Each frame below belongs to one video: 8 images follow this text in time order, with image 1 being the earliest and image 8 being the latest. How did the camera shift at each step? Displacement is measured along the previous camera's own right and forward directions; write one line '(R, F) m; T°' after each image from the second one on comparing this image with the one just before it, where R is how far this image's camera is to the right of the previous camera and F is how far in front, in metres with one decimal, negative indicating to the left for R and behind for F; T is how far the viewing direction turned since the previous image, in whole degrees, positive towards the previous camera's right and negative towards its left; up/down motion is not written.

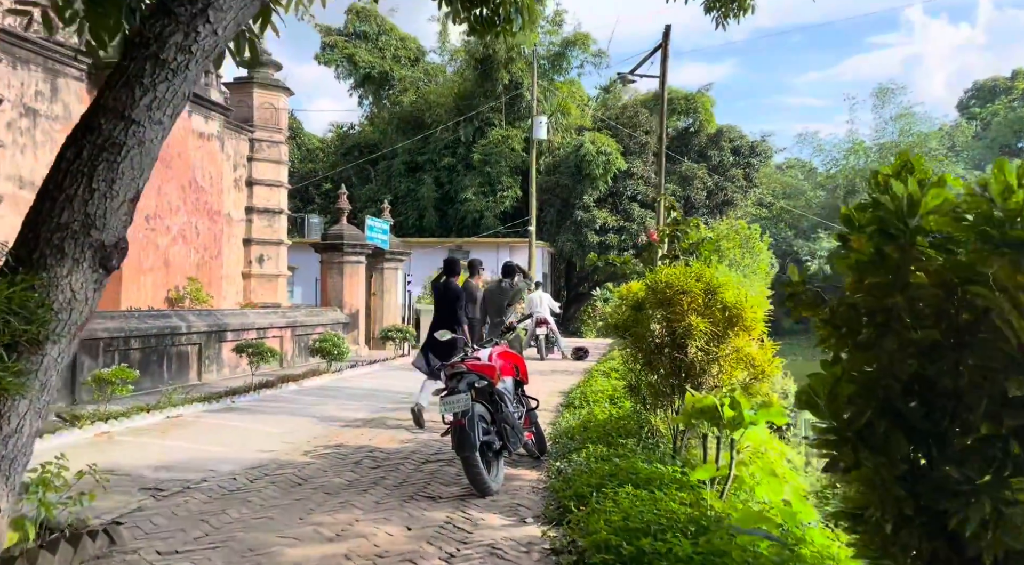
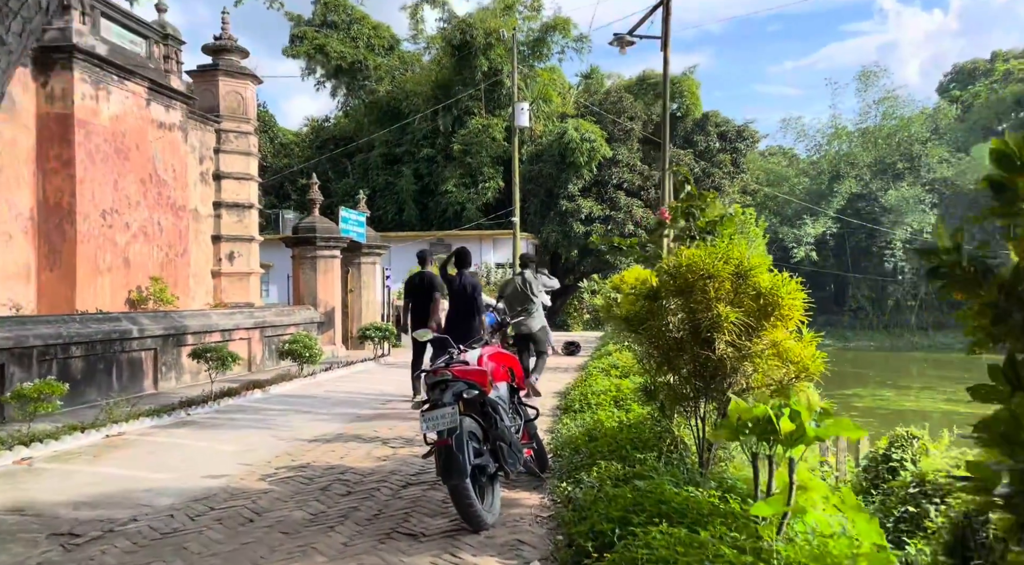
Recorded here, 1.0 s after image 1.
(-0.1, +1.0) m; +1°
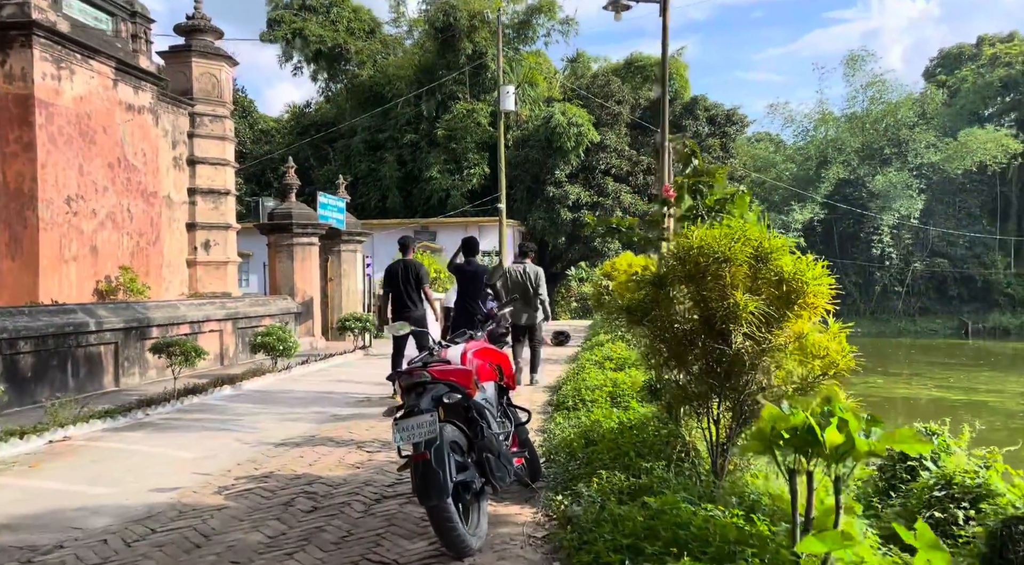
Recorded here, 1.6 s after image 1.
(0.0, +0.7) m; +1°
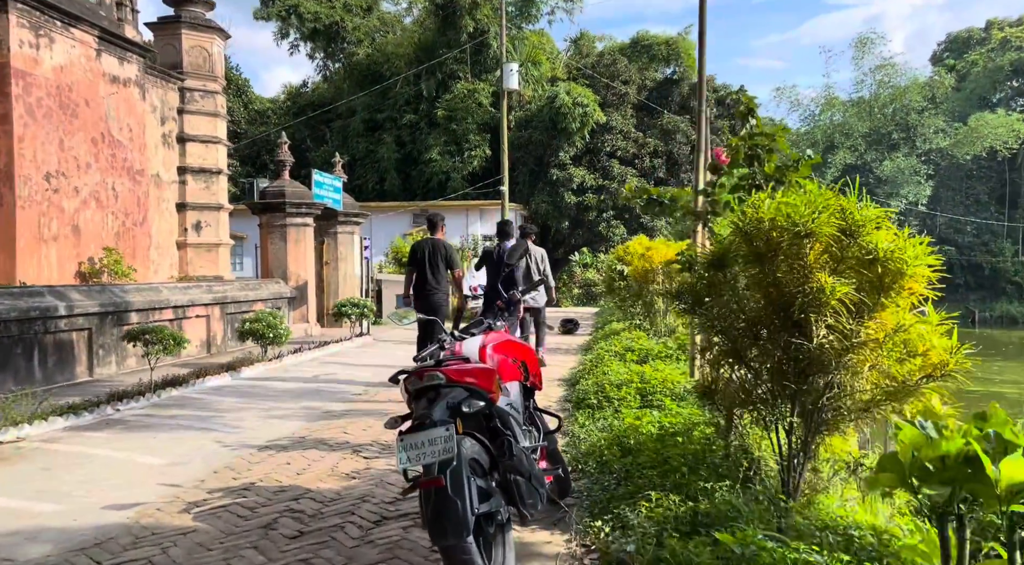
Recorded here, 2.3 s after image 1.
(-0.1, +0.8) m; 0°
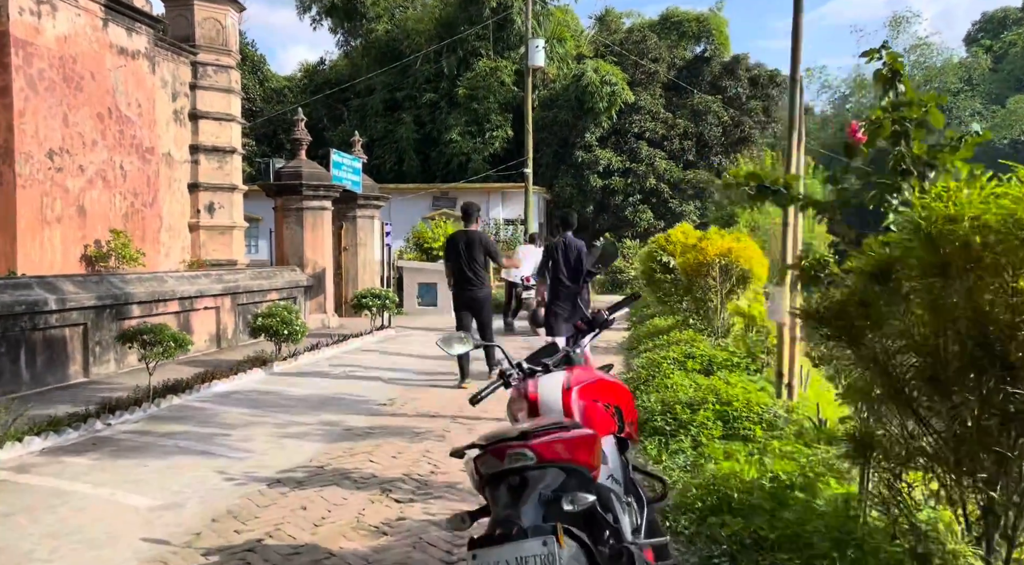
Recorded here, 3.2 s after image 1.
(-0.3, +1.0) m; -1°
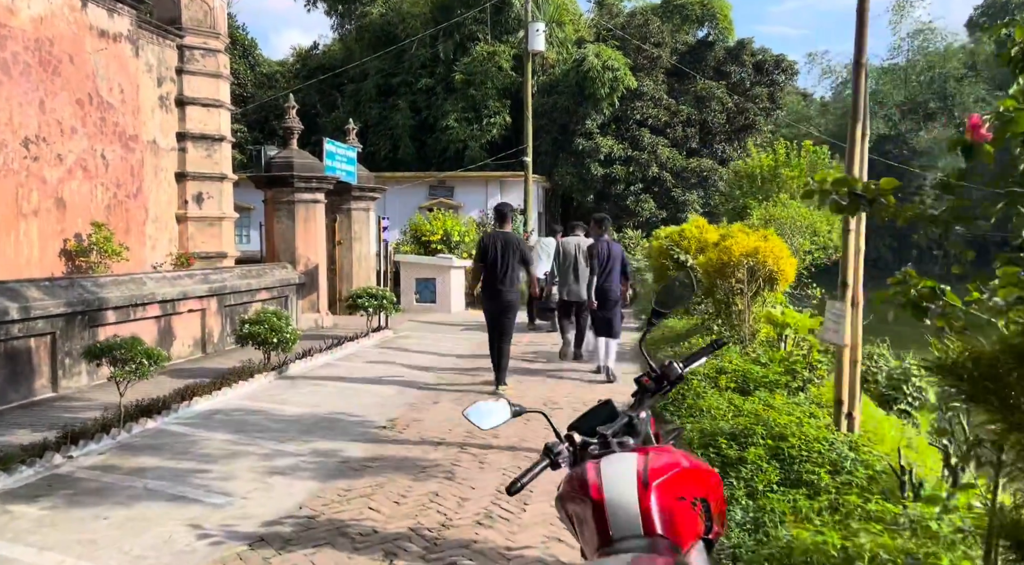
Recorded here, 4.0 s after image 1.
(-0.1, +0.7) m; 0°
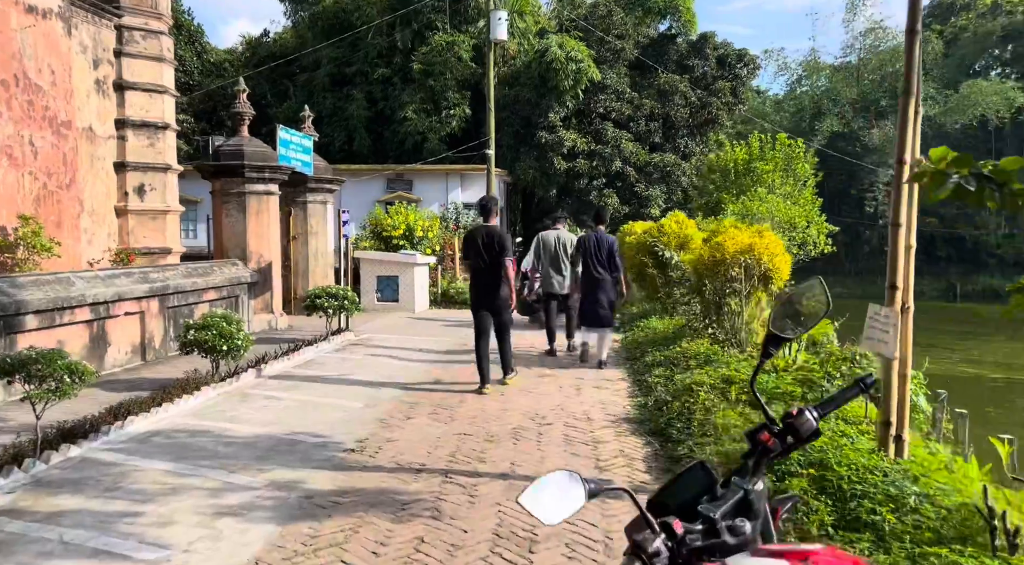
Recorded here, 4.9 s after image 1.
(-0.2, +0.8) m; +3°
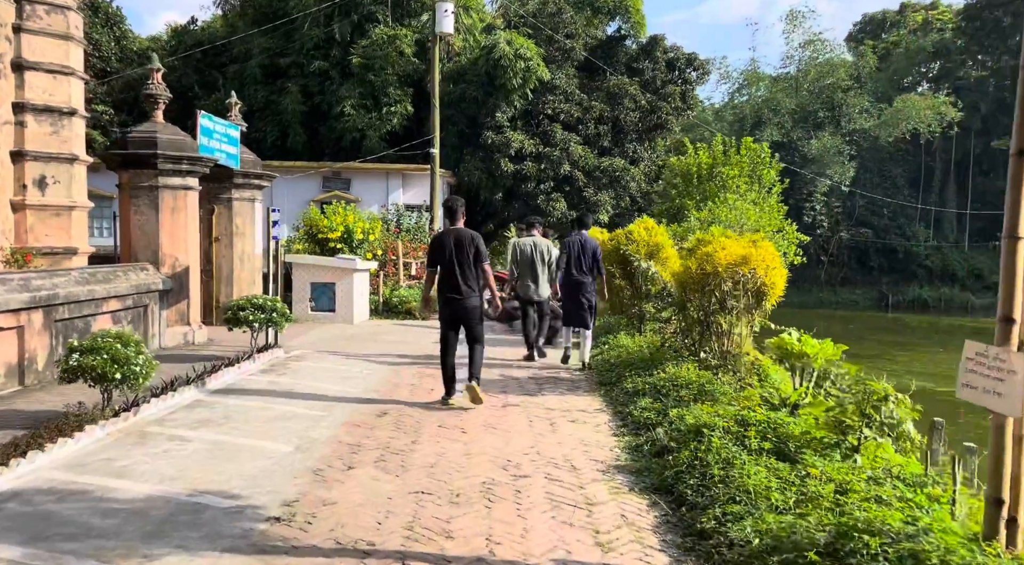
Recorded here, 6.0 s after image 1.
(-0.2, +1.2) m; +4°
